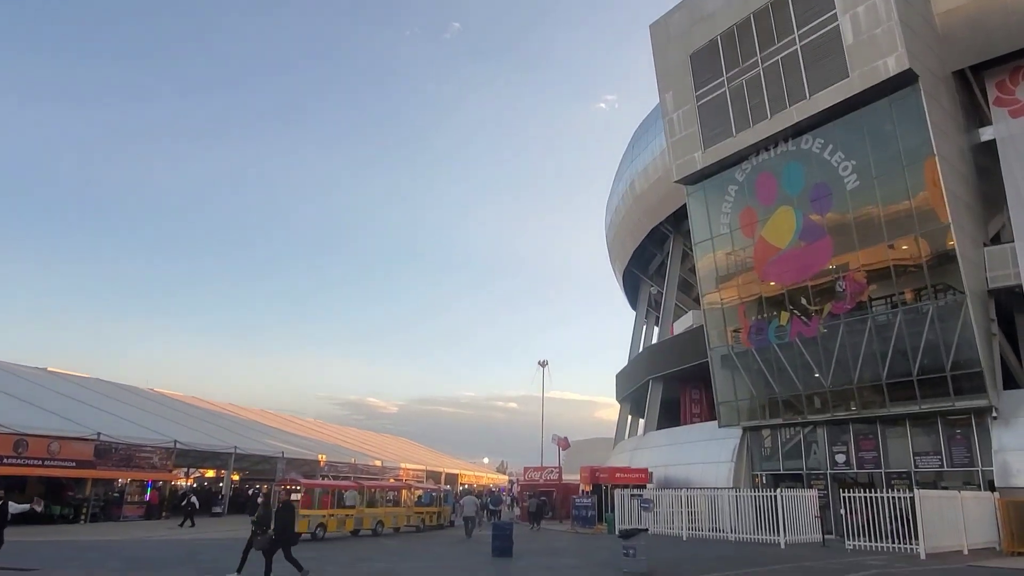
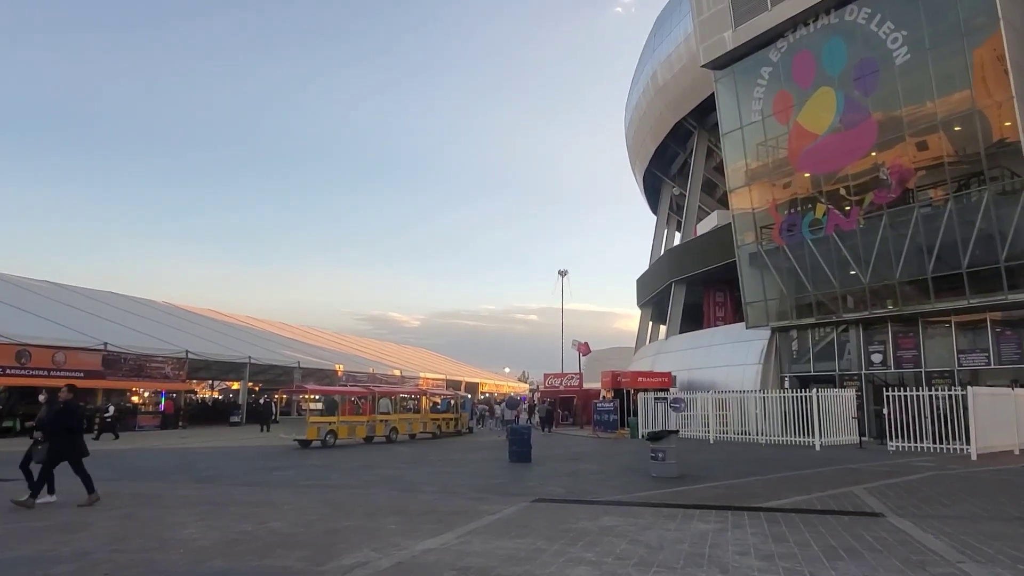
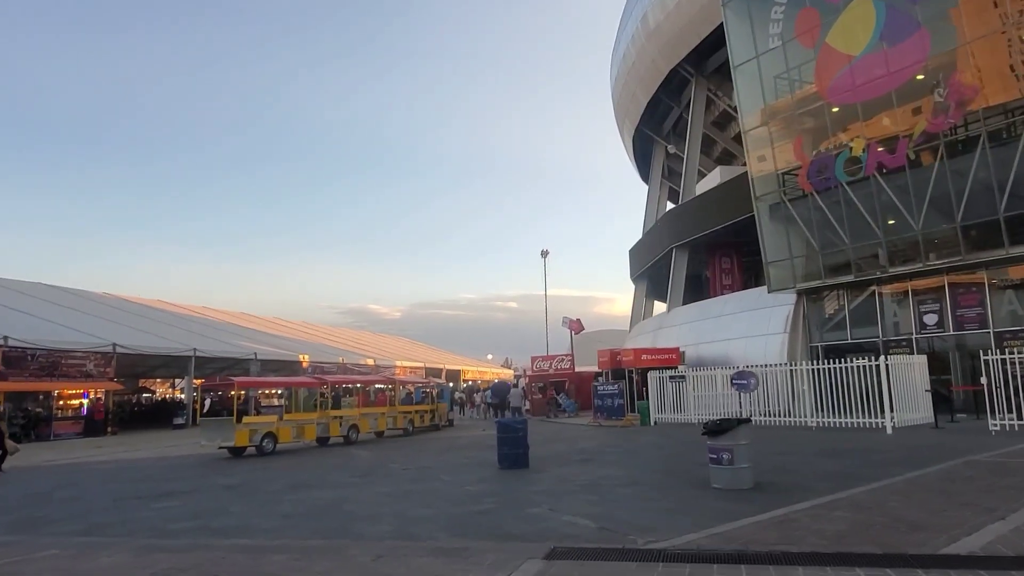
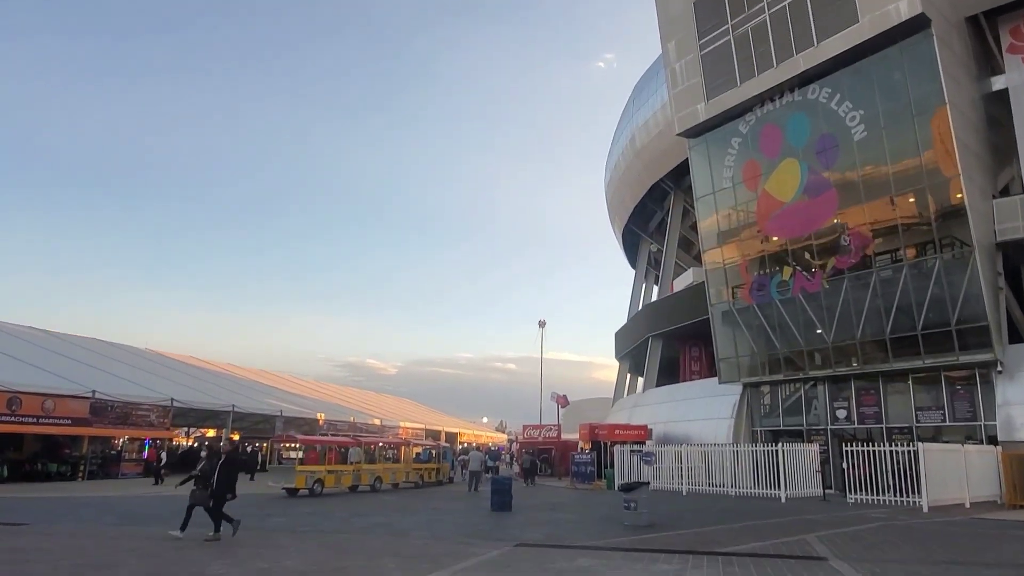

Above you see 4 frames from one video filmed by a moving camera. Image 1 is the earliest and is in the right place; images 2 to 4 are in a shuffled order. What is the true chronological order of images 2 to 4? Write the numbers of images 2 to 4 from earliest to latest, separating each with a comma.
4, 2, 3
